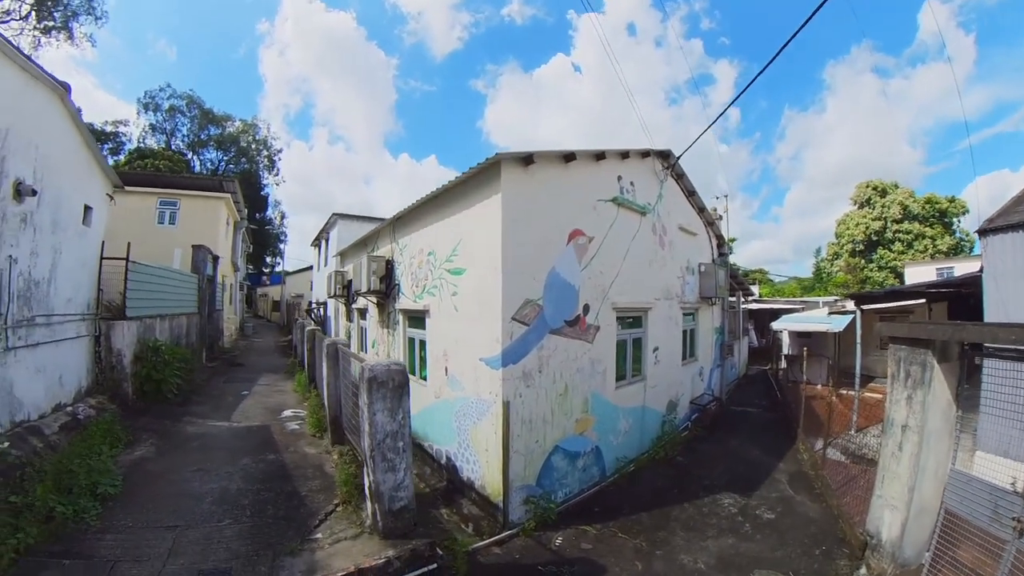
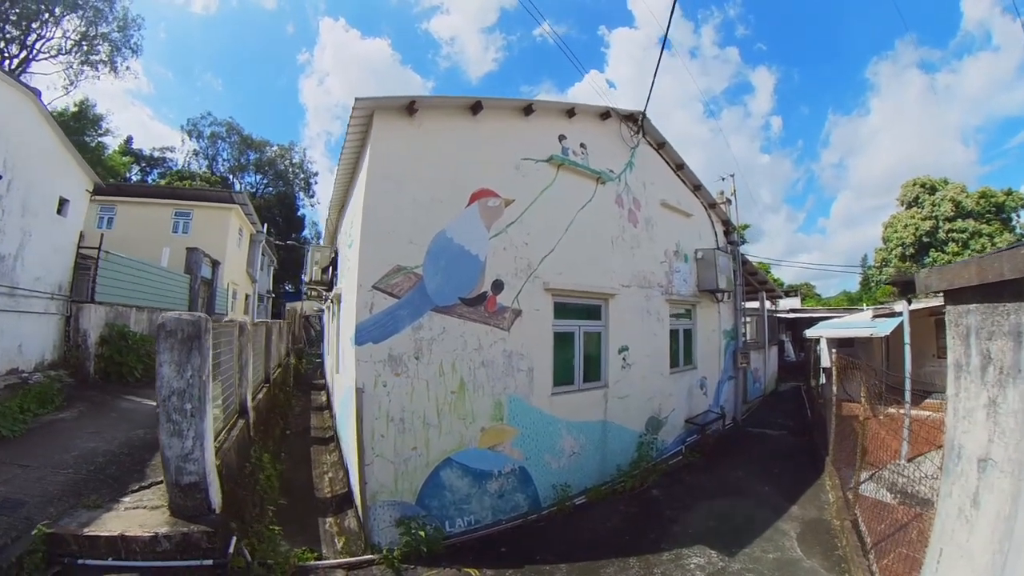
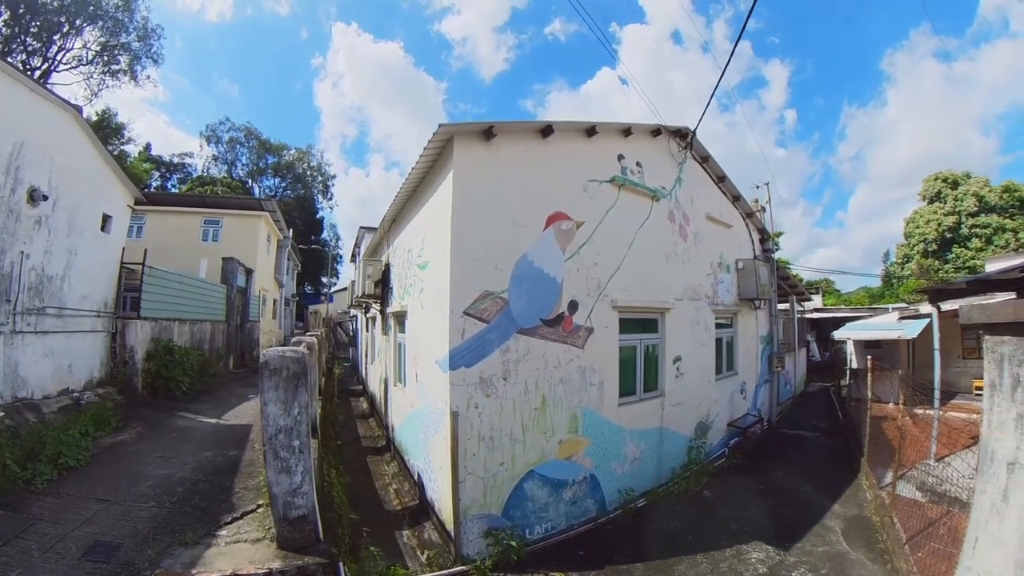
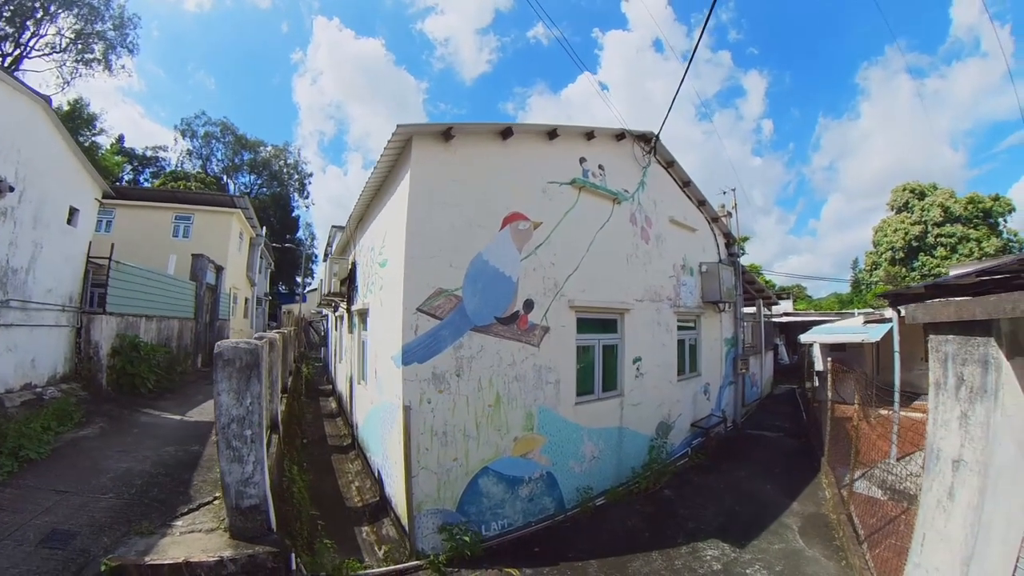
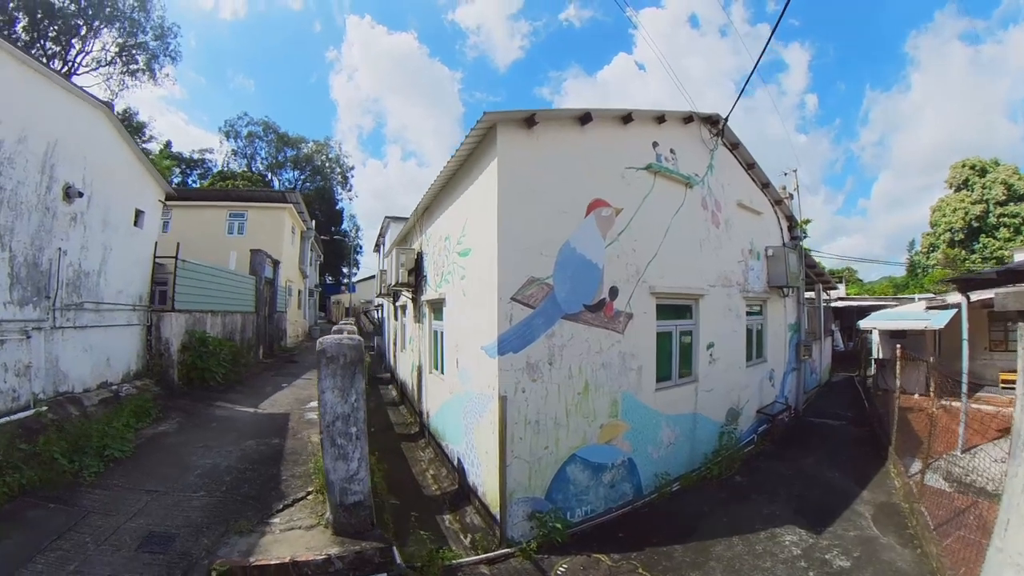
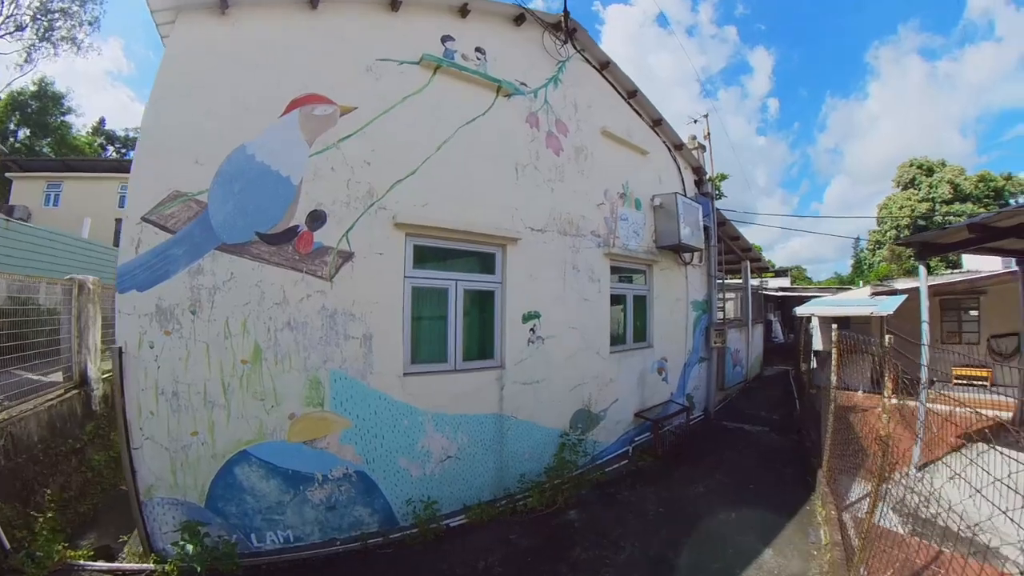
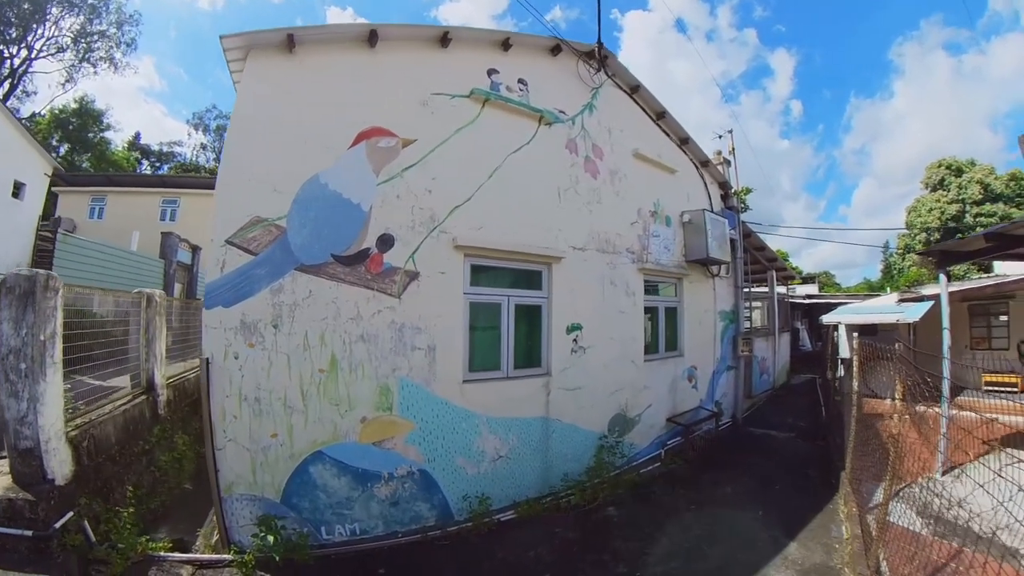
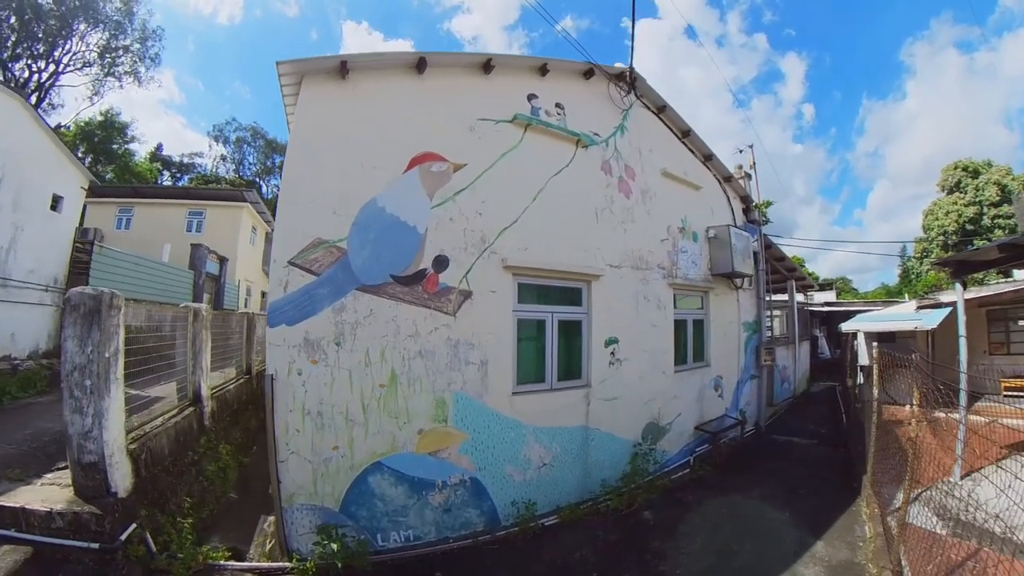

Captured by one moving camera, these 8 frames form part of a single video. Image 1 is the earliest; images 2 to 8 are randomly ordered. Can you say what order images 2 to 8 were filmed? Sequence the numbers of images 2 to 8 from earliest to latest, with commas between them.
5, 3, 4, 2, 8, 7, 6
